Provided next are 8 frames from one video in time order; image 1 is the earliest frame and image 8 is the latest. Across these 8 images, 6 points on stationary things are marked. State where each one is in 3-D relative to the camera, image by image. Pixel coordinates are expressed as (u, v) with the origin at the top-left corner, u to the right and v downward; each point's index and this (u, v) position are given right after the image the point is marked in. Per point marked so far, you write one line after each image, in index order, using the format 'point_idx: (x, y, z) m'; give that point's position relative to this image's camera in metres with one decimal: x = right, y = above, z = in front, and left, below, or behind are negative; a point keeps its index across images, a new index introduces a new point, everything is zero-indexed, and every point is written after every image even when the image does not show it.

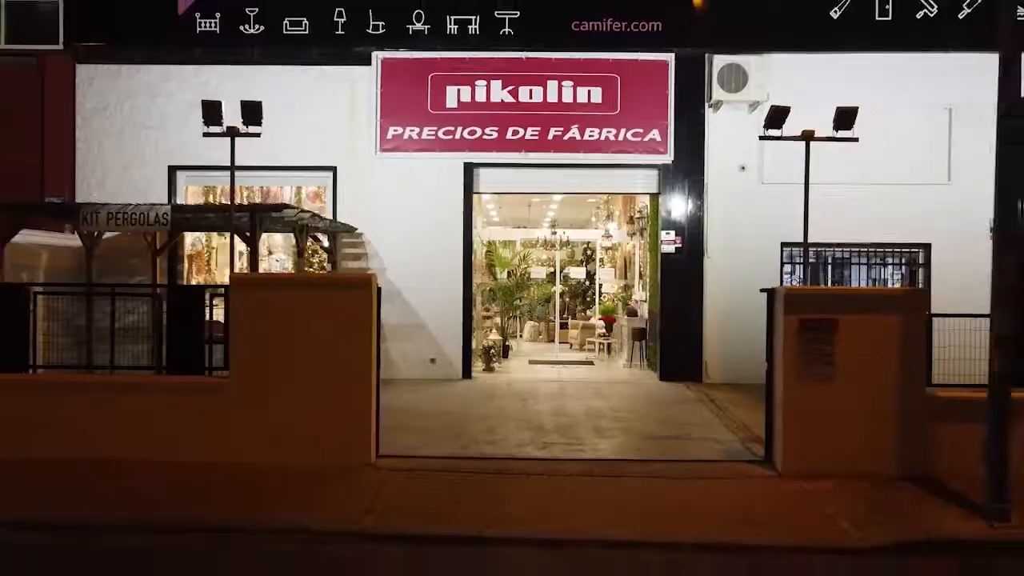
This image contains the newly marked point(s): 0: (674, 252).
0: (+2.0, +0.4, +9.9) m
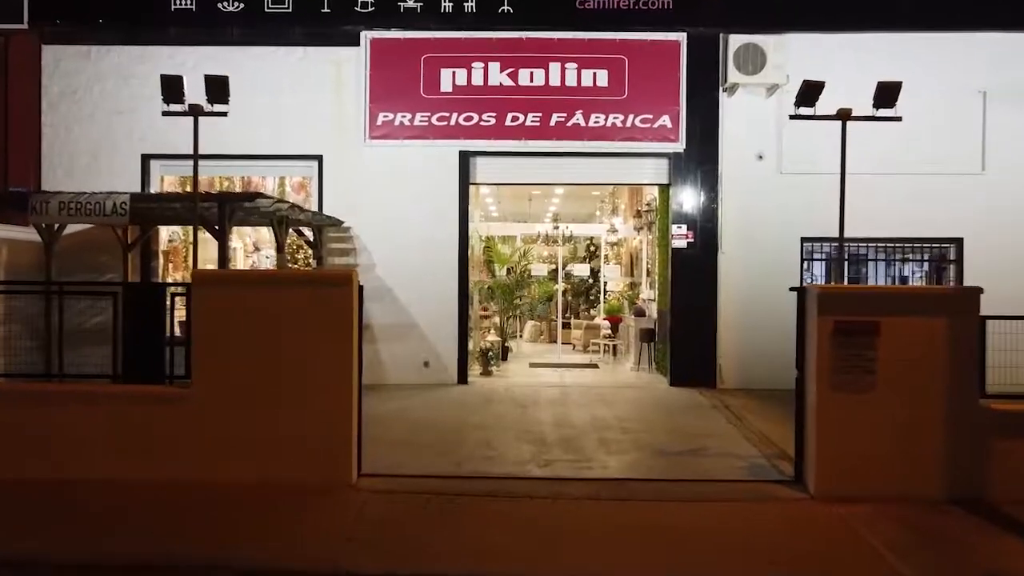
0: (+2.0, +0.5, +9.2) m
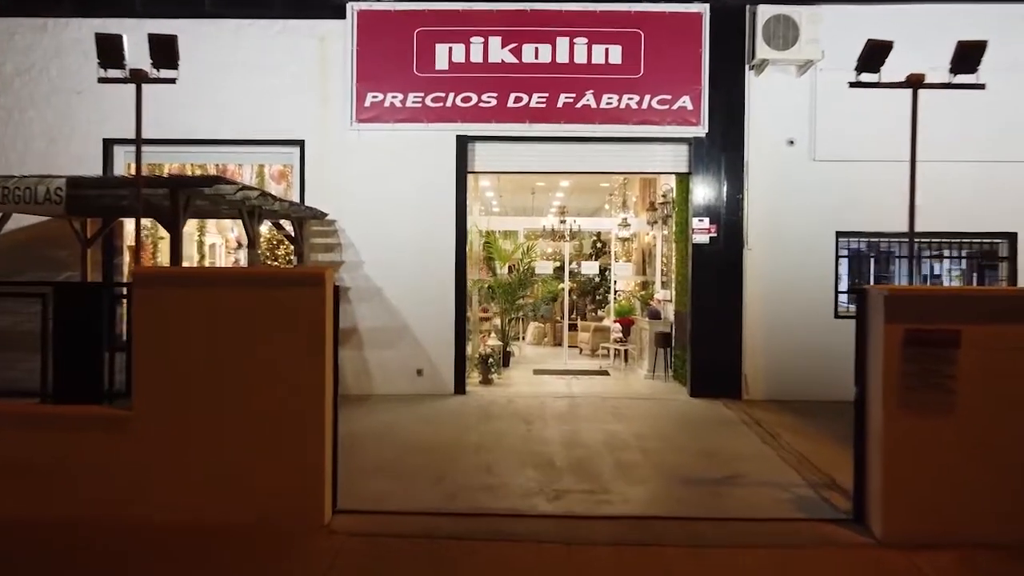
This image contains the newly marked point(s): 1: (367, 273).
0: (+2.0, +0.5, +8.3) m
1: (-1.5, +0.2, +8.3) m
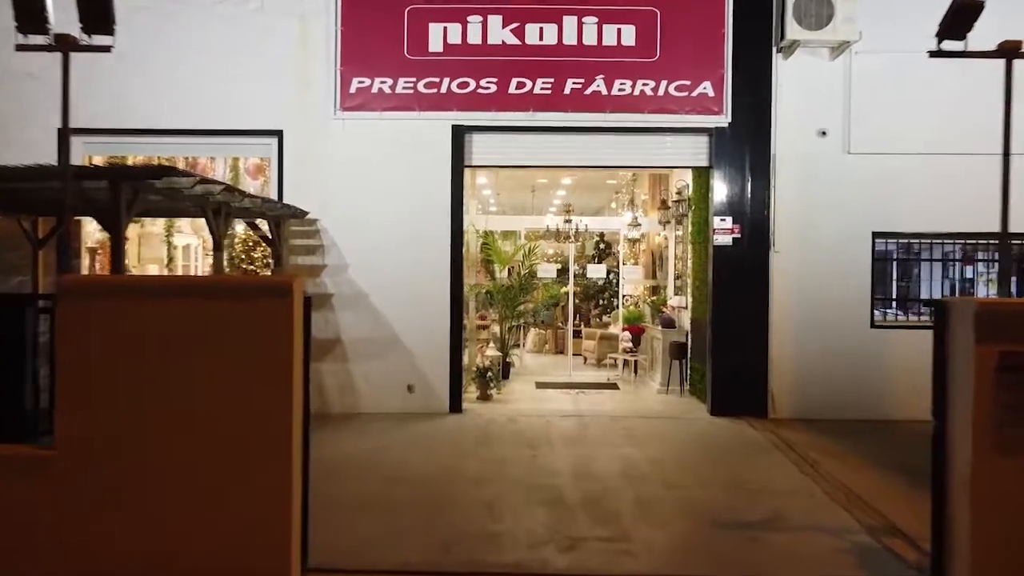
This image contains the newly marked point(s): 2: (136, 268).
0: (+2.0, +0.4, +7.5) m
1: (-1.5, +0.1, +7.5) m
2: (-3.9, +0.2, +8.4) m
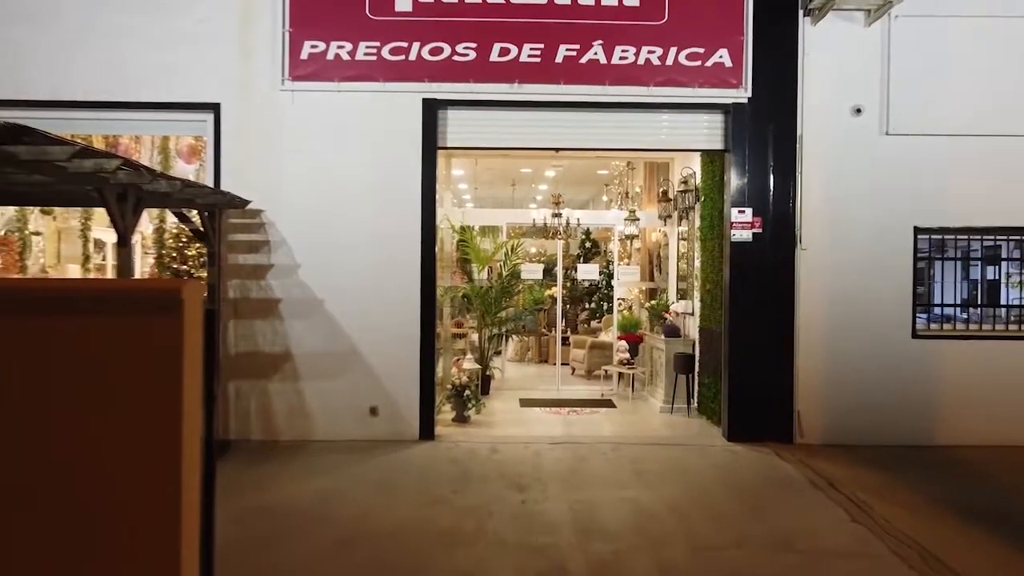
0: (+1.9, +0.4, +6.4) m
1: (-1.6, +0.1, +6.3) m
2: (-4.1, +0.2, +7.1) m
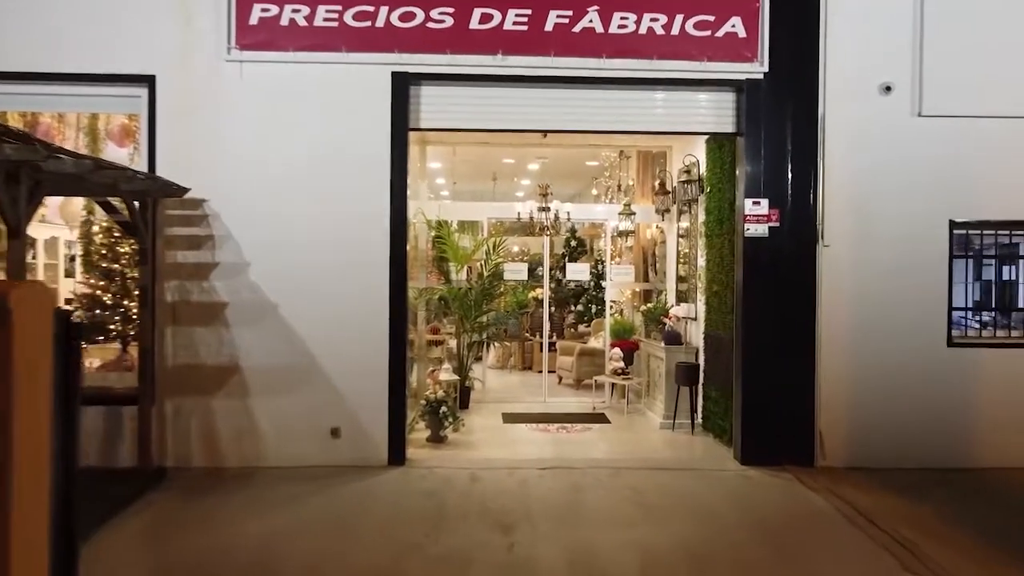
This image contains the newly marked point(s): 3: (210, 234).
0: (+1.8, +0.4, +5.6) m
1: (-1.7, 0.0, +5.5) m
2: (-4.2, +0.2, +6.2) m
3: (-2.0, +0.4, +5.4) m
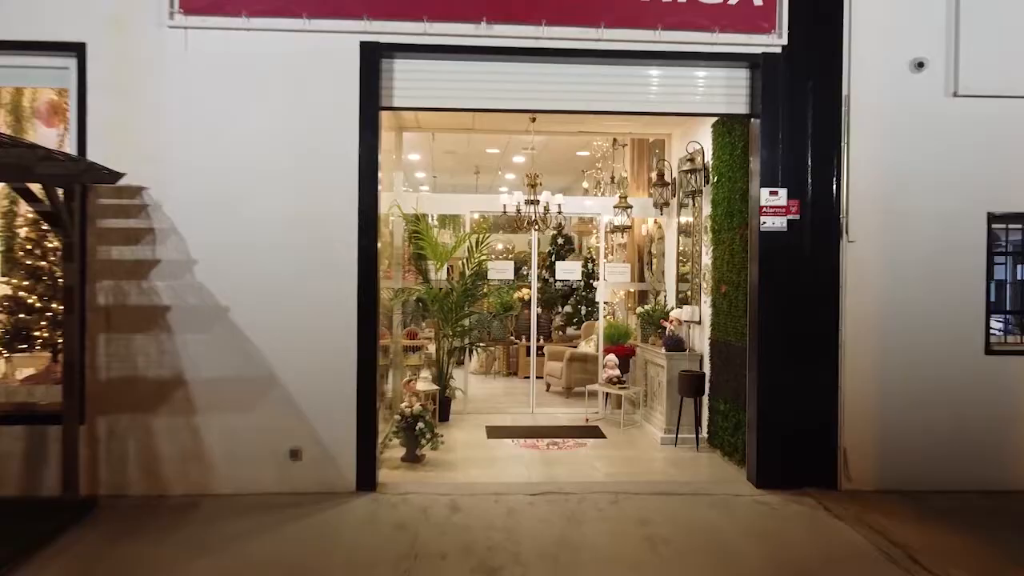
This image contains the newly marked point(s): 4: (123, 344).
0: (+1.7, +0.4, +5.0) m
1: (-1.8, 0.0, +4.8) m
2: (-4.3, +0.1, +5.4) m
3: (-2.1, +0.4, +4.7) m
4: (-2.3, -0.3, +4.7) m
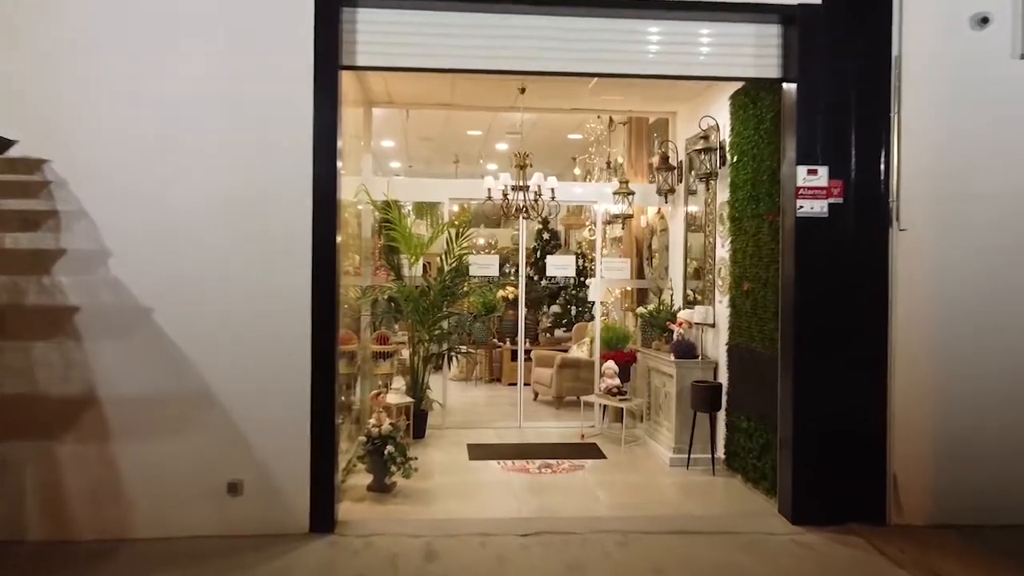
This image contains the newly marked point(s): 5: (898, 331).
0: (+1.6, +0.4, +4.2) m
1: (-1.9, +0.1, +3.9) m
2: (-4.4, +0.2, +4.5) m
3: (-2.2, +0.4, +3.8) m
4: (-2.3, -0.3, +3.8) m
5: (+2.0, -0.2, +4.2) m
